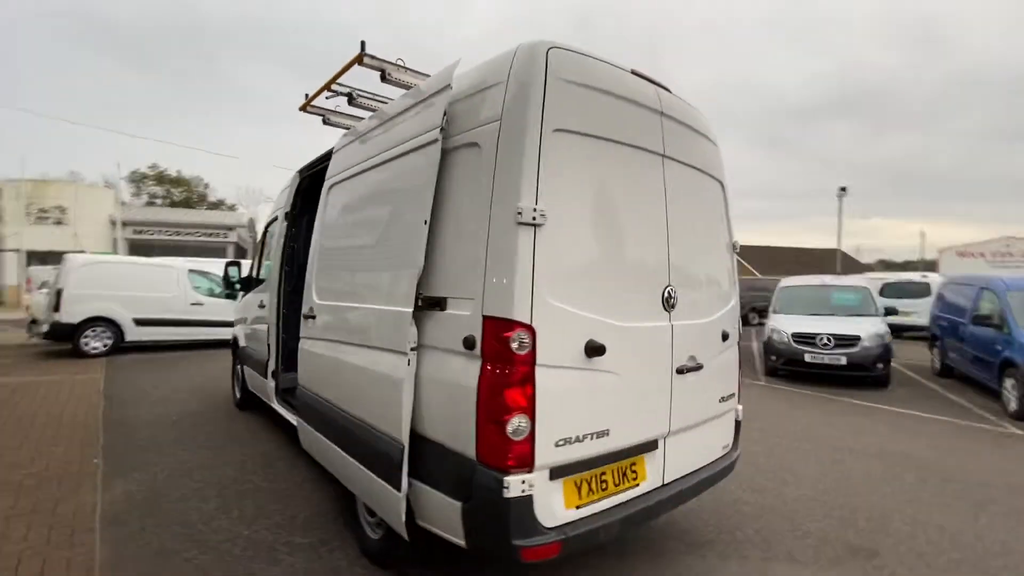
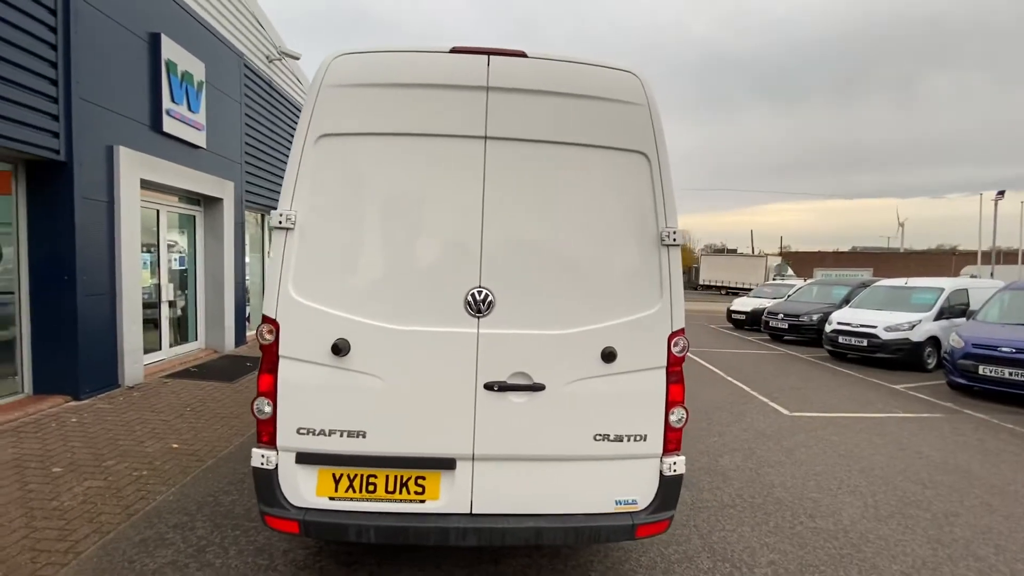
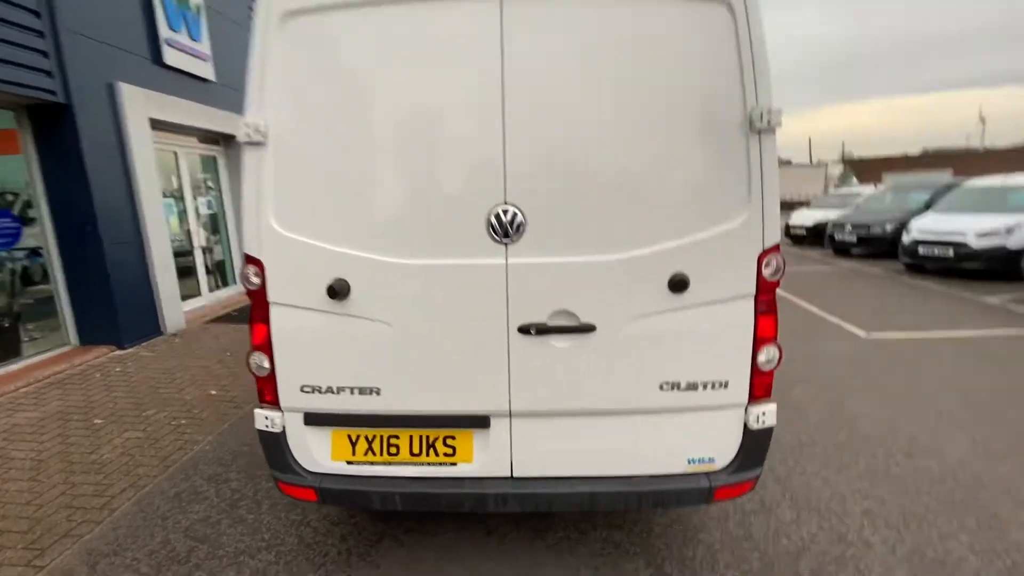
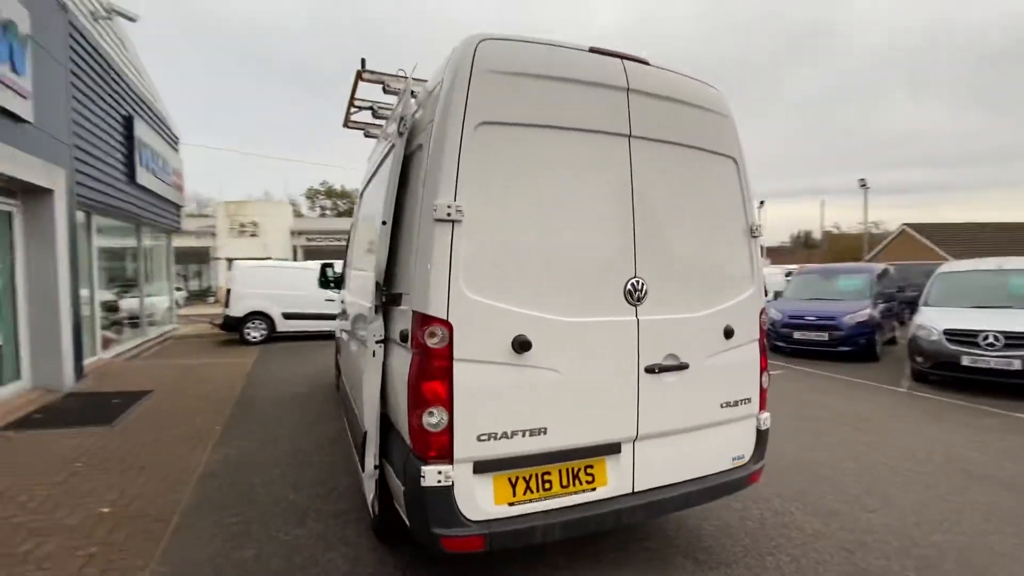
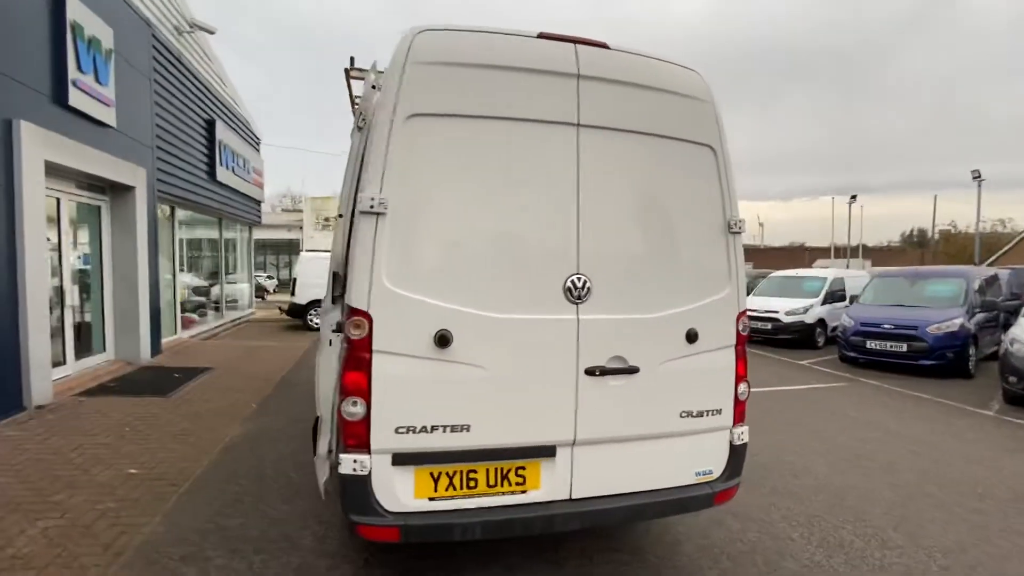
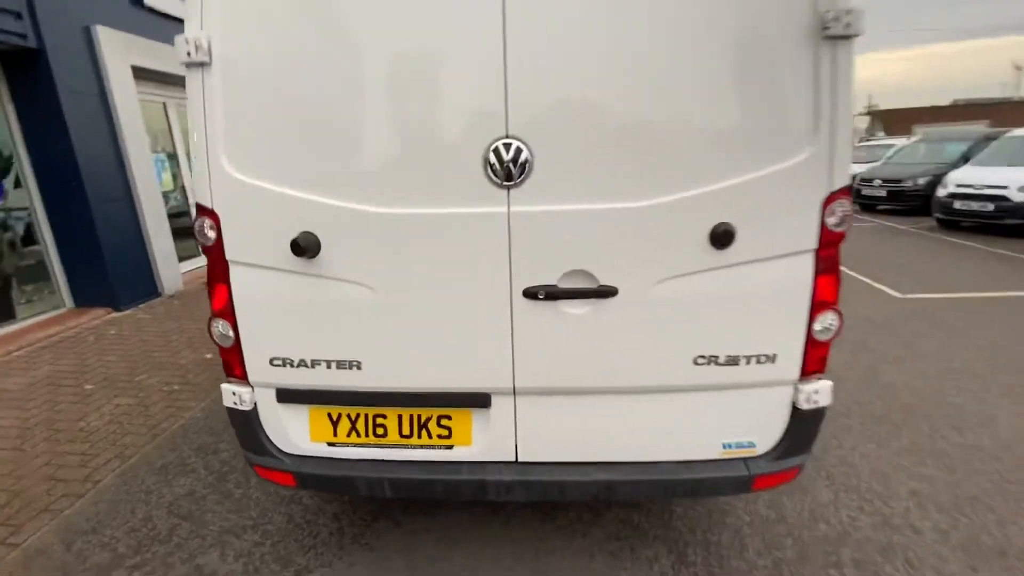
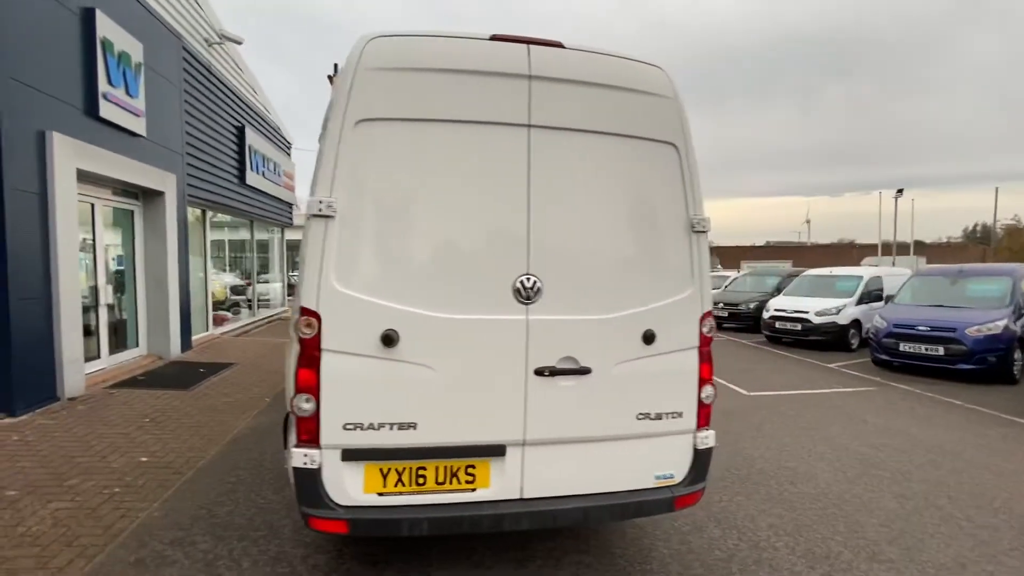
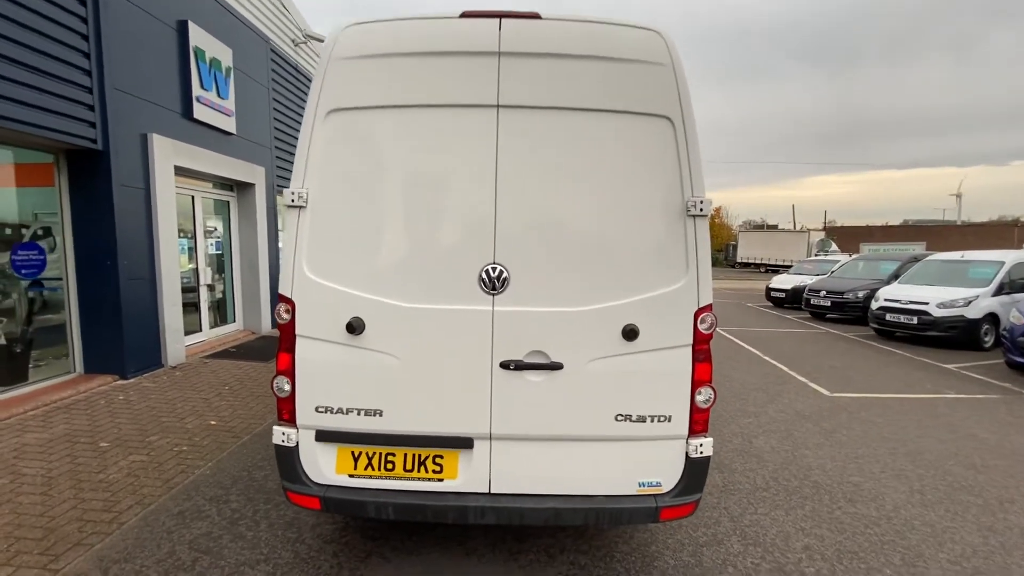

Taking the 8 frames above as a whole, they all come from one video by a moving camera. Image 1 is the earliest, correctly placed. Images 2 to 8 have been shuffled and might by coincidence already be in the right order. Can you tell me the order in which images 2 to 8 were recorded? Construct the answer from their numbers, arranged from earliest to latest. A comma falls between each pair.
4, 5, 7, 2, 8, 3, 6
